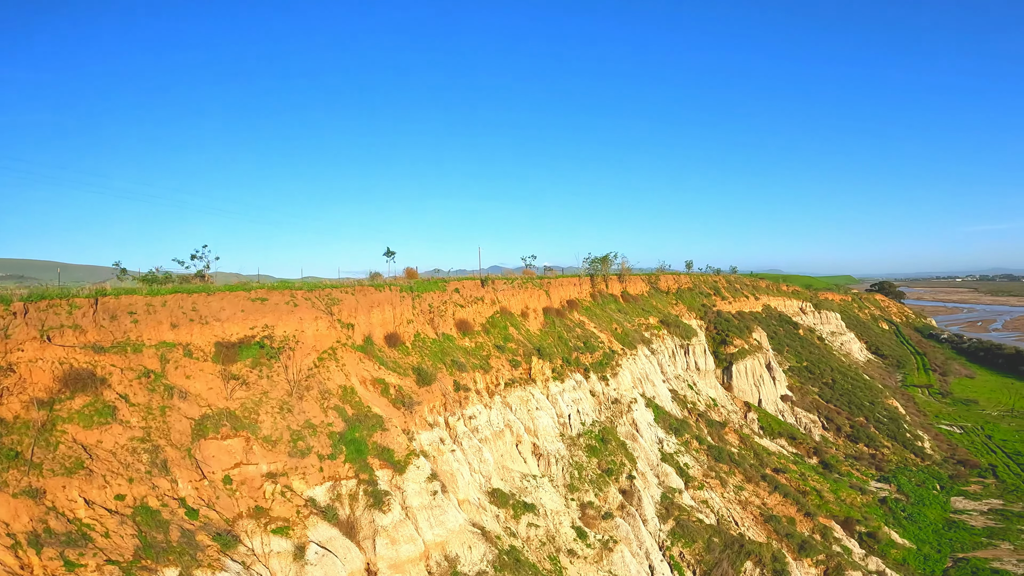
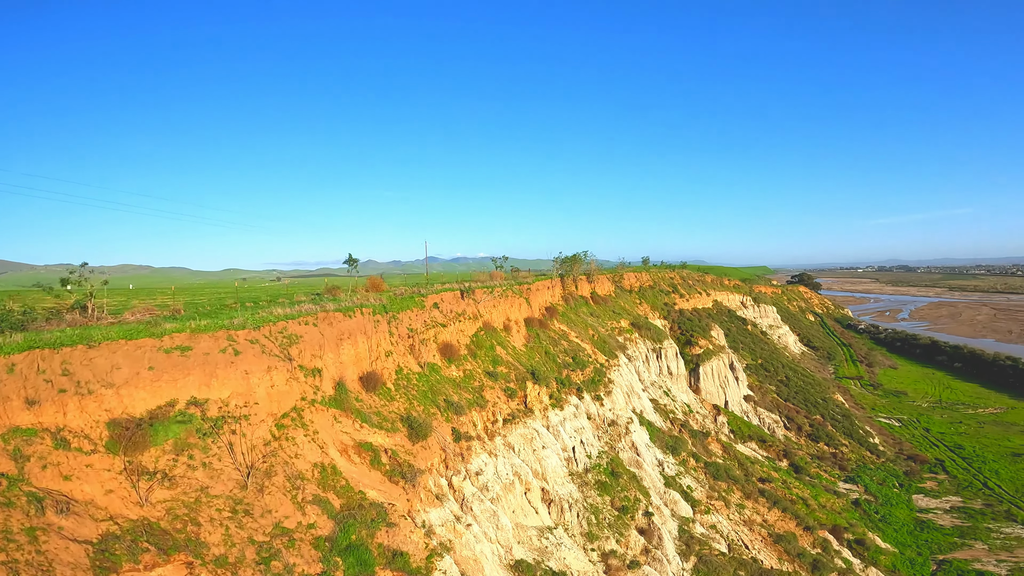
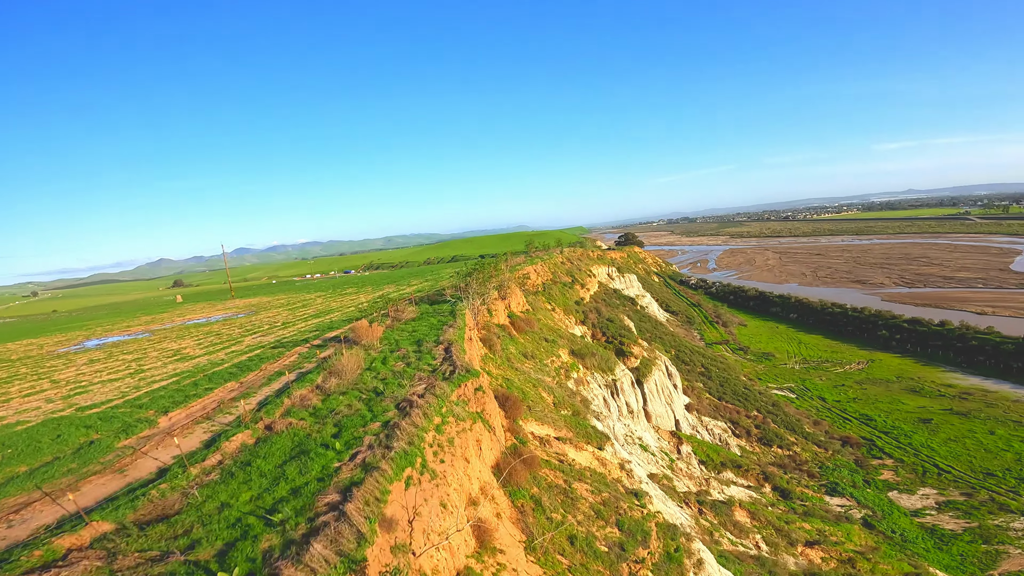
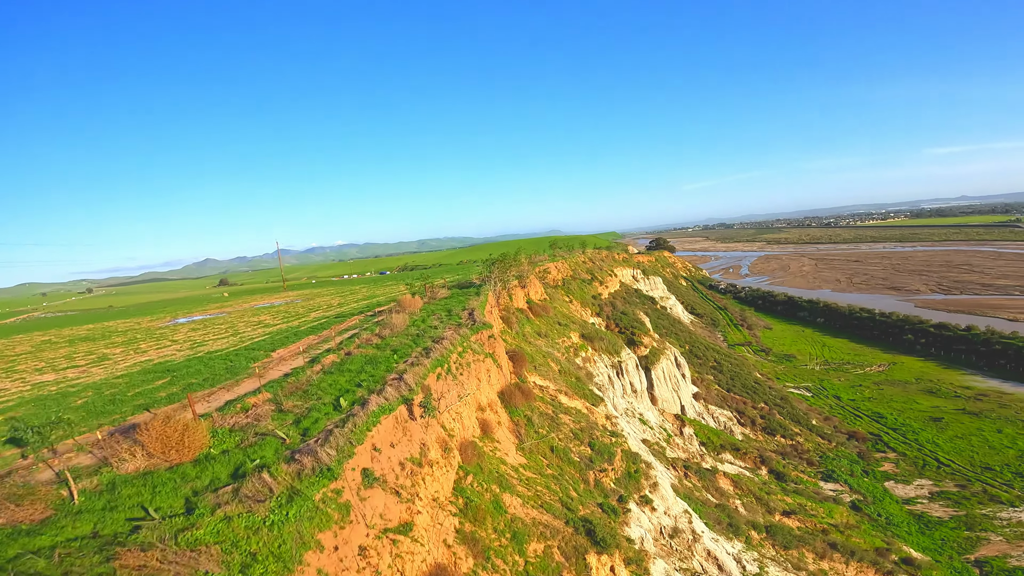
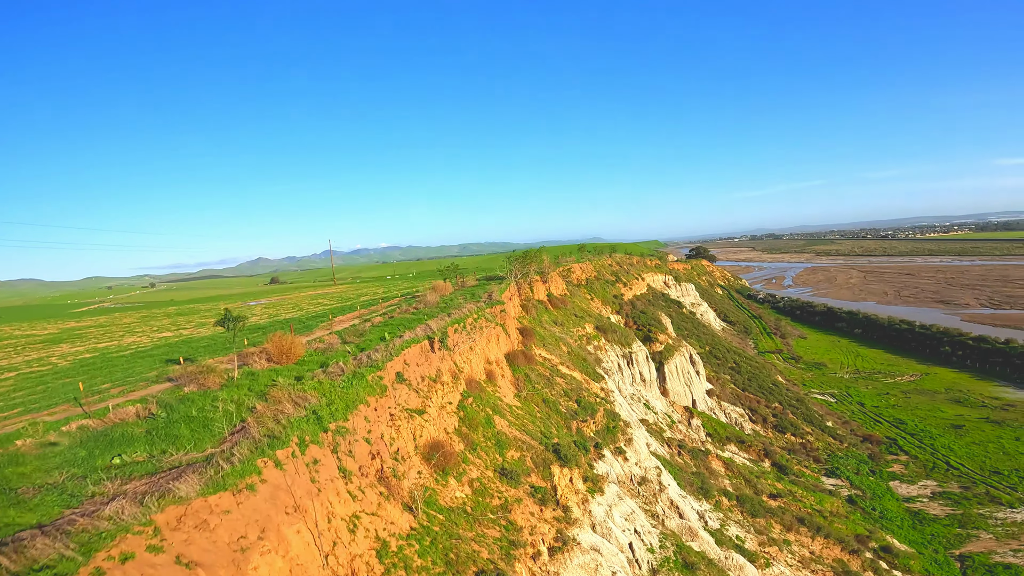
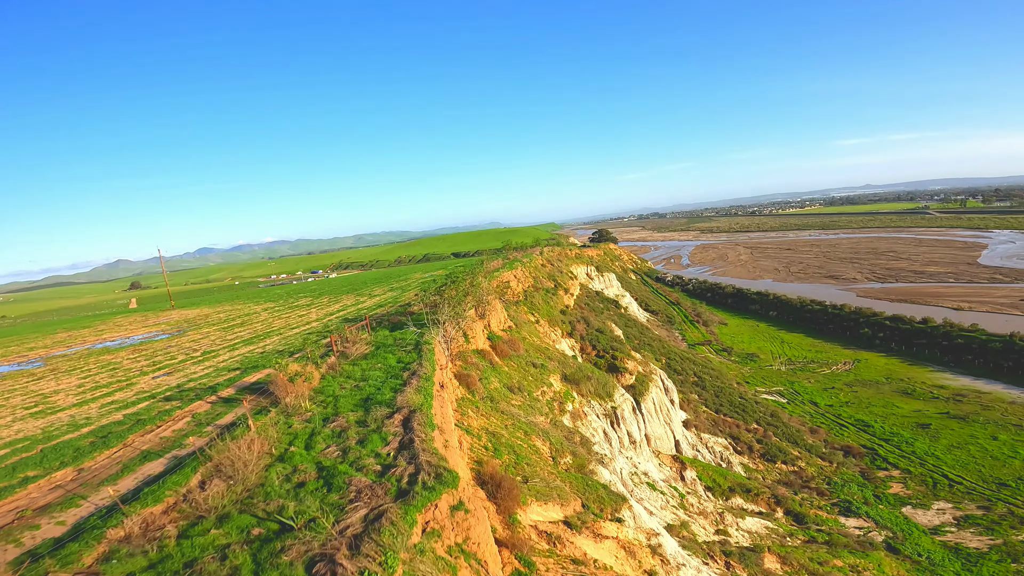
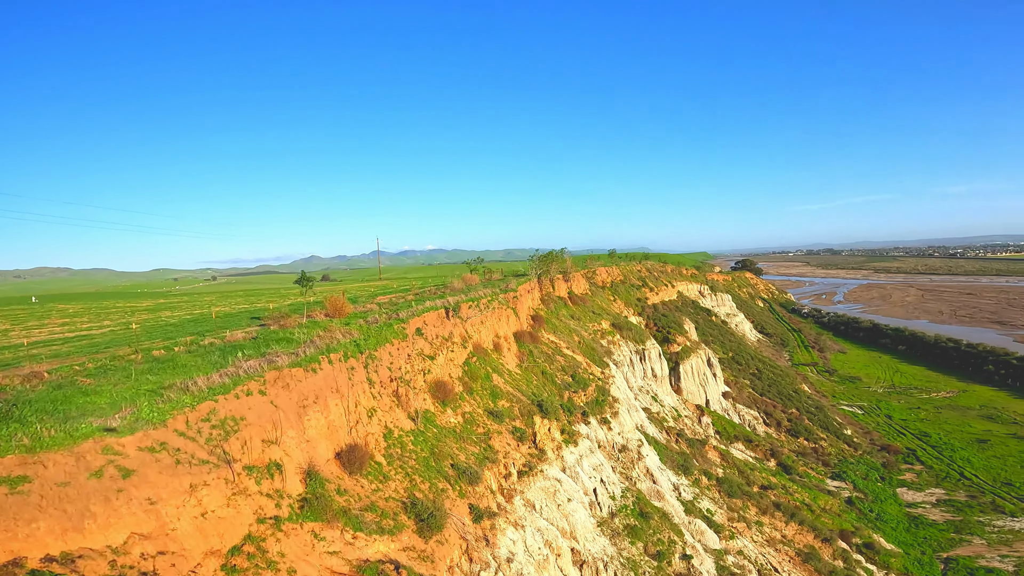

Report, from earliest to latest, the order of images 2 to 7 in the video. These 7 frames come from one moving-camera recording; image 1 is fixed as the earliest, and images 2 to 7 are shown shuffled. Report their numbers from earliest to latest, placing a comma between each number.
2, 7, 5, 4, 3, 6
